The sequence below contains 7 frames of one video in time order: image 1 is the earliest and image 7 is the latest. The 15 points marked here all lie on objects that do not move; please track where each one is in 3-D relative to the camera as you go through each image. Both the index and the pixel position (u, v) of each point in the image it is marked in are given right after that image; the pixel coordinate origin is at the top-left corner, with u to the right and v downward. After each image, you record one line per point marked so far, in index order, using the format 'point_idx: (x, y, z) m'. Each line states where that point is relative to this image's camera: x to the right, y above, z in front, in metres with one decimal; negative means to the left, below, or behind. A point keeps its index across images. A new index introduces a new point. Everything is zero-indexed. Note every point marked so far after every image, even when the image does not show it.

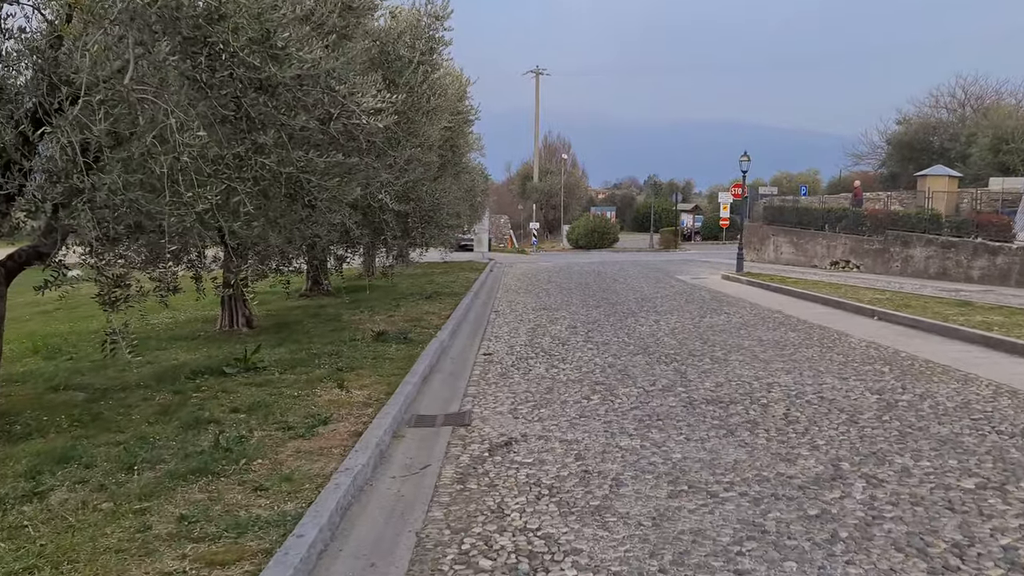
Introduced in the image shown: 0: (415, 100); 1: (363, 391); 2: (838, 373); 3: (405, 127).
0: (-1.2, +2.3, +10.4) m
1: (-1.2, -0.9, +7.1) m
2: (+3.1, -0.8, +8.1) m
3: (-1.3, +2.0, +10.5) m
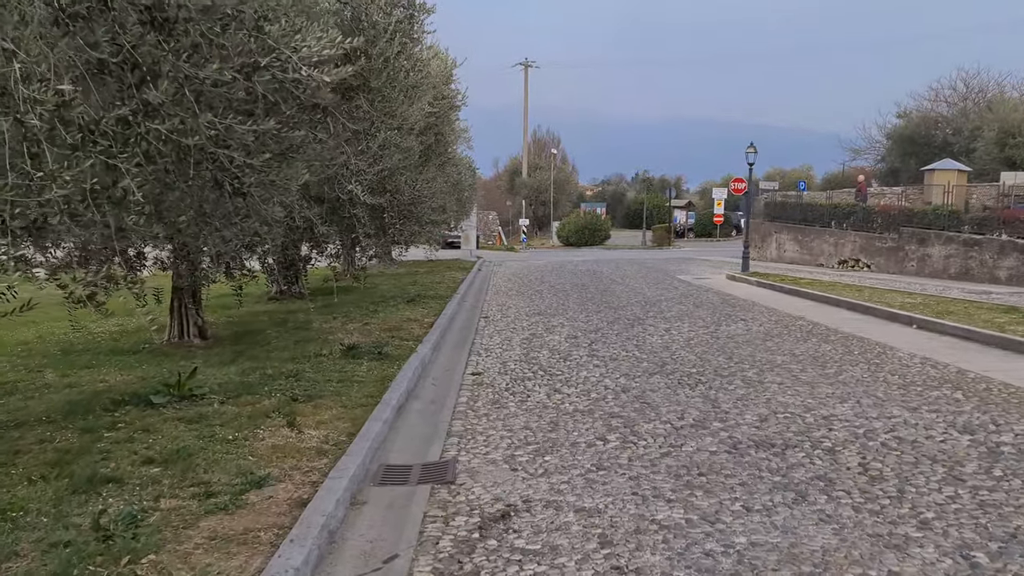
0: (-1.2, +2.2, +8.9) m
1: (-1.2, -0.9, +5.6) m
2: (+3.0, -0.9, +6.7) m
3: (-1.4, +1.9, +8.9) m
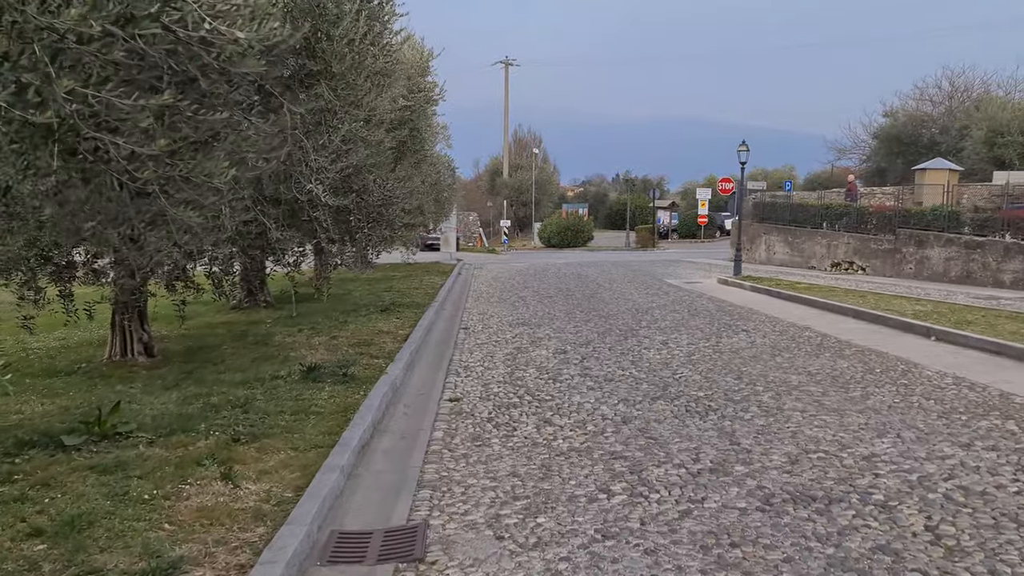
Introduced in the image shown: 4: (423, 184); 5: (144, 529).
0: (-1.4, +2.1, +7.9) m
1: (-1.3, -1.0, +4.6) m
2: (+2.9, -1.0, +5.7) m
3: (-1.5, +1.8, +7.9) m
4: (-1.7, +2.0, +16.4) m
5: (-1.7, -1.1, +3.9) m
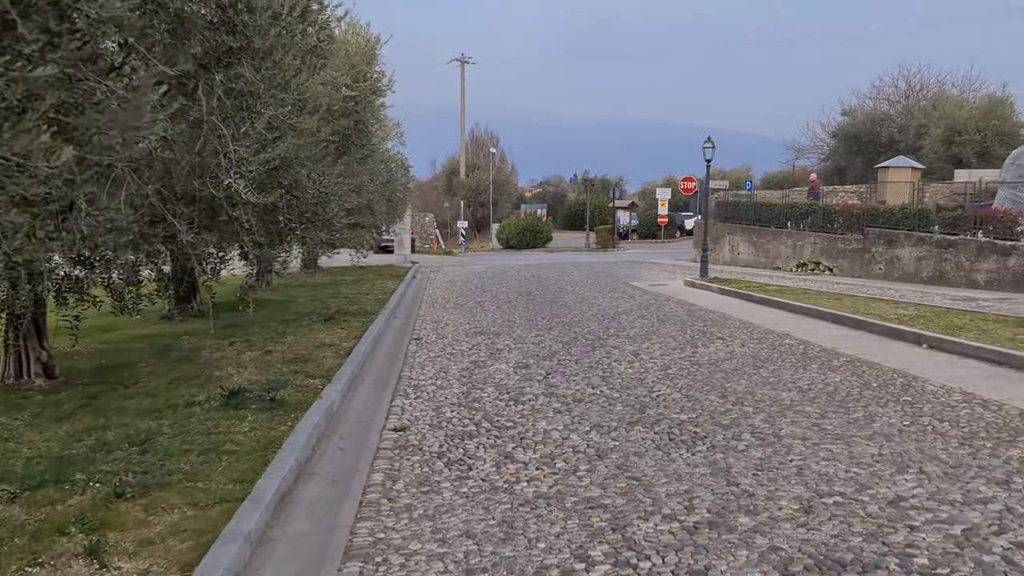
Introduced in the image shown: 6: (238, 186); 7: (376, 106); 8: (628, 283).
0: (-1.8, +2.0, +6.8) m
1: (-1.5, -1.1, +3.5) m
2: (+2.7, -1.0, +4.9) m
3: (-1.9, +1.7, +6.8) m
4: (-2.5, +1.9, +15.3) m
5: (-1.8, -1.2, +2.9) m
6: (-2.0, +0.7, +6.4) m
7: (-2.0, +2.7, +12.9) m
8: (+2.6, +0.1, +19.5) m
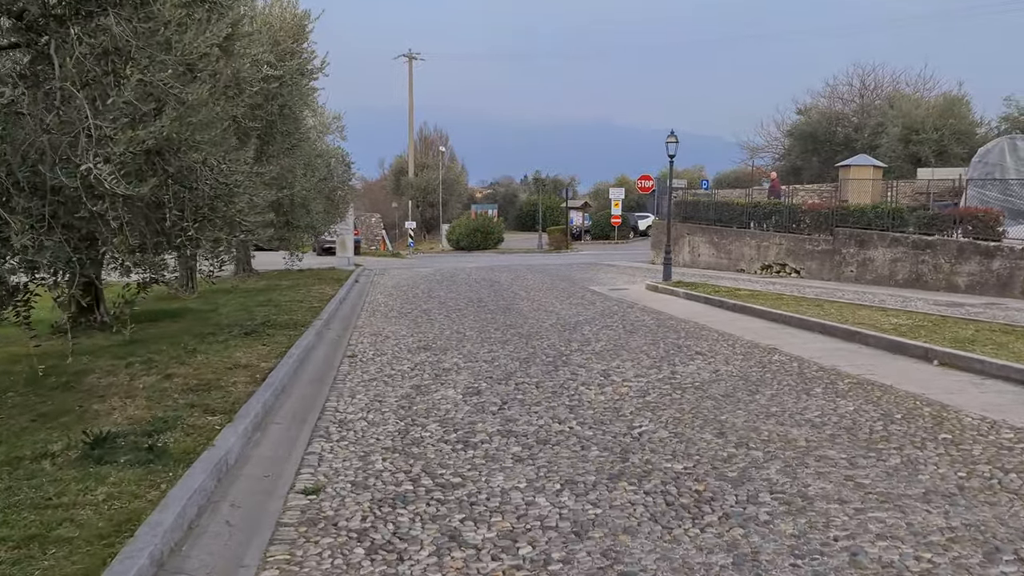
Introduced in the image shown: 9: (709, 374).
0: (-2.1, +1.9, +5.3) m
1: (-1.7, -1.2, +2.0) m
2: (+2.4, -1.1, +3.6) m
3: (-2.3, +1.6, +5.3) m
4: (-3.3, +1.8, +13.7) m
5: (-1.9, -1.3, +1.3) m
6: (-2.3, +0.6, +4.8) m
7: (-2.7, +2.6, +11.4) m
8: (+1.6, 0.0, +18.2) m
9: (+1.8, -0.8, +8.0) m
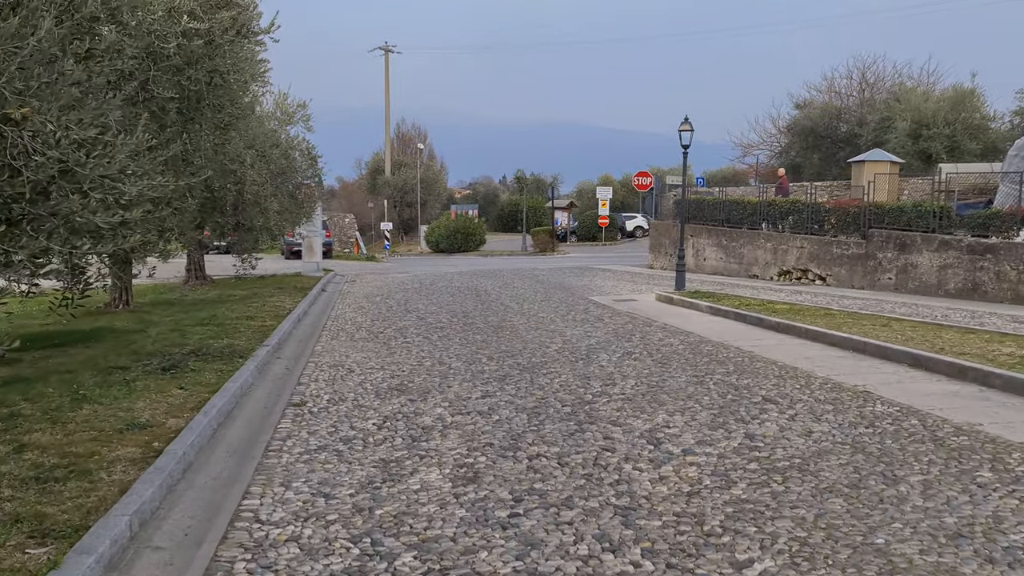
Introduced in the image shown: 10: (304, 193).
0: (-2.0, +1.7, +2.8) m
1: (-1.5, -1.4, -0.5) m
2: (+2.6, -1.3, +1.3) m
3: (-2.1, +1.4, +2.8) m
4: (-3.4, +1.6, +11.2) m
5: (-1.7, -1.5, -1.1) m
6: (-2.2, +0.5, +2.4) m
7: (-2.8, +2.4, +8.9) m
8: (+1.4, -0.2, +15.8) m
9: (+1.9, -0.9, +5.6) m
10: (-4.5, +2.1, +18.8) m
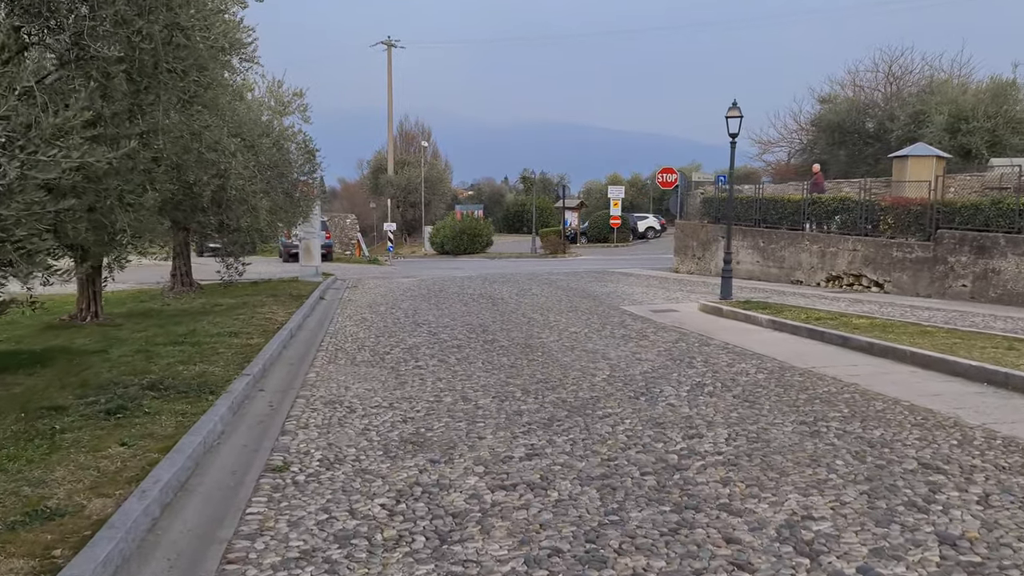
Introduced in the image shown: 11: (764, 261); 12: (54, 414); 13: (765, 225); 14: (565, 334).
0: (-1.7, +1.6, +0.9) m
1: (-1.1, -1.5, -2.3) m
2: (+2.9, -1.4, -0.6) m
3: (-1.8, +1.3, +1.0) m
4: (-3.0, +1.4, +9.3) m
5: (-1.4, -1.6, -3.0) m
6: (-1.8, +0.3, +0.5) m
7: (-2.4, +2.3, +7.0) m
8: (+1.8, -0.3, +13.9) m
9: (+2.2, -1.1, +3.7) m
10: (-4.2, +1.9, +16.9) m
11: (+5.6, +0.6, +19.3) m
12: (-3.4, -0.9, +6.6) m
13: (+5.7, +1.4, +19.5) m
14: (+0.6, -0.6, +10.8) m
